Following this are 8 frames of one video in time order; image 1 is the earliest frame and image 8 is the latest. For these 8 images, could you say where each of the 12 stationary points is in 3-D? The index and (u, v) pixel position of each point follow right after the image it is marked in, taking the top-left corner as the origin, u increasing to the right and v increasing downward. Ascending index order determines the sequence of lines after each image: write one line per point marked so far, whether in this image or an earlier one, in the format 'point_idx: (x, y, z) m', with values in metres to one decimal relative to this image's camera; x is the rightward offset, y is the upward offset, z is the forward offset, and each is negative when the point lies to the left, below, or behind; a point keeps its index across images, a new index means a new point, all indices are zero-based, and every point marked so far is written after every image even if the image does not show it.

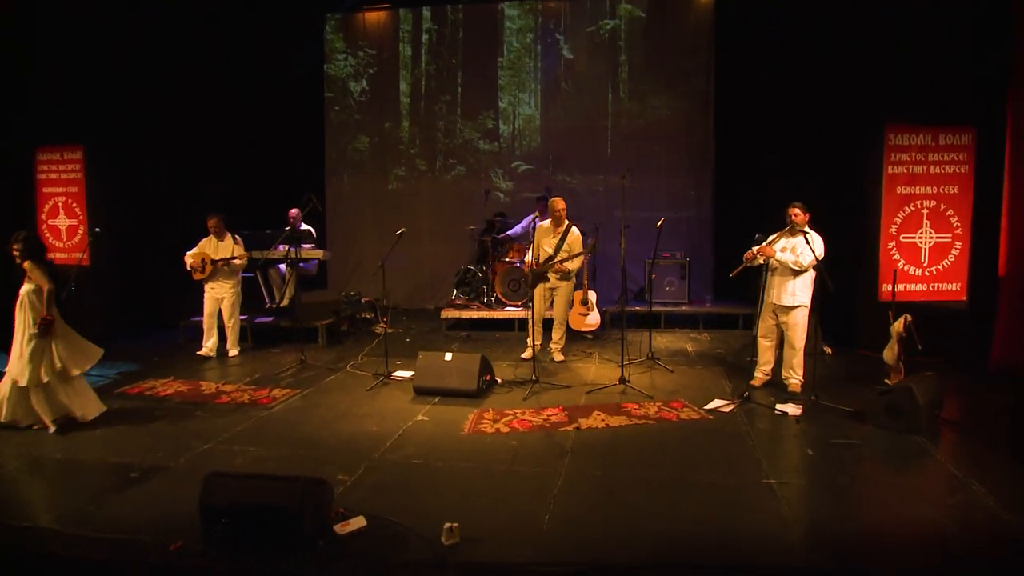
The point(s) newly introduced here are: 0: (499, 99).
0: (-0.1, +2.6, +10.1) m
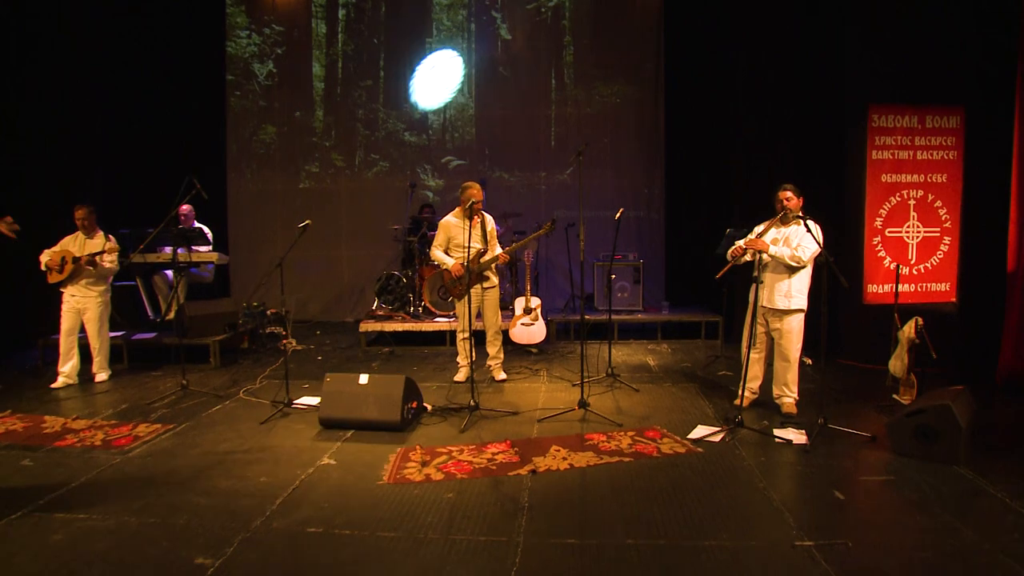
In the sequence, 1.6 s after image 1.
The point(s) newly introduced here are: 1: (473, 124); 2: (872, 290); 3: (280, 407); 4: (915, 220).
0: (-1.0, +2.5, +9.0) m
1: (-0.5, +2.0, +9.0) m
2: (+2.8, 0.0, +5.7) m
3: (-1.6, -0.8, +5.0) m
4: (+3.1, +0.5, +5.7) m
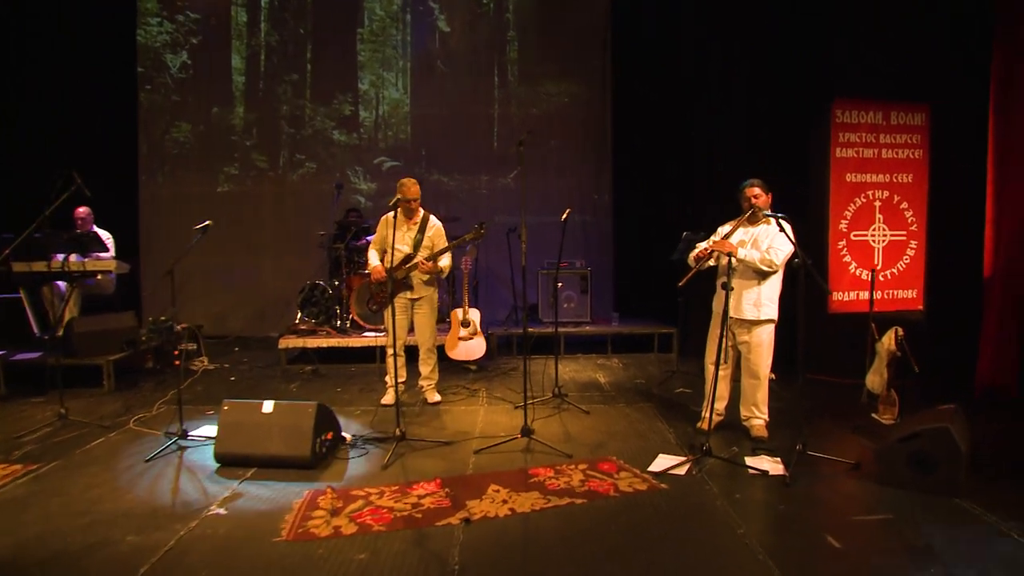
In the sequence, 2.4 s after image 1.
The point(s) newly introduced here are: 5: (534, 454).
0: (-1.7, +2.3, +8.3) m
1: (-1.2, +1.9, +8.3) m
2: (+2.3, -0.1, +5.3) m
3: (-2.0, -0.9, +4.3) m
4: (+2.6, +0.5, +5.3) m
5: (+0.1, -0.8, +3.8) m
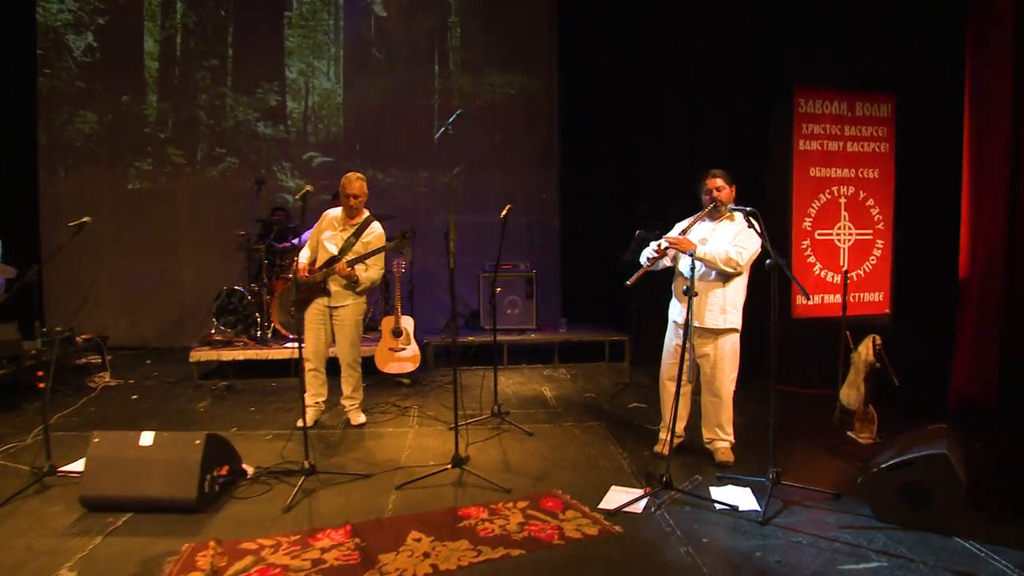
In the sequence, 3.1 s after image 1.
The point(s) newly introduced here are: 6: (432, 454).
0: (-2.3, +2.3, +7.6) m
1: (-1.8, +1.8, +7.7) m
2: (+1.9, -0.1, +4.9) m
3: (-2.3, -0.9, +3.6) m
4: (+2.2, +0.4, +4.9) m
5: (-0.2, -0.9, +3.2) m
6: (-0.4, -0.8, +3.8) m
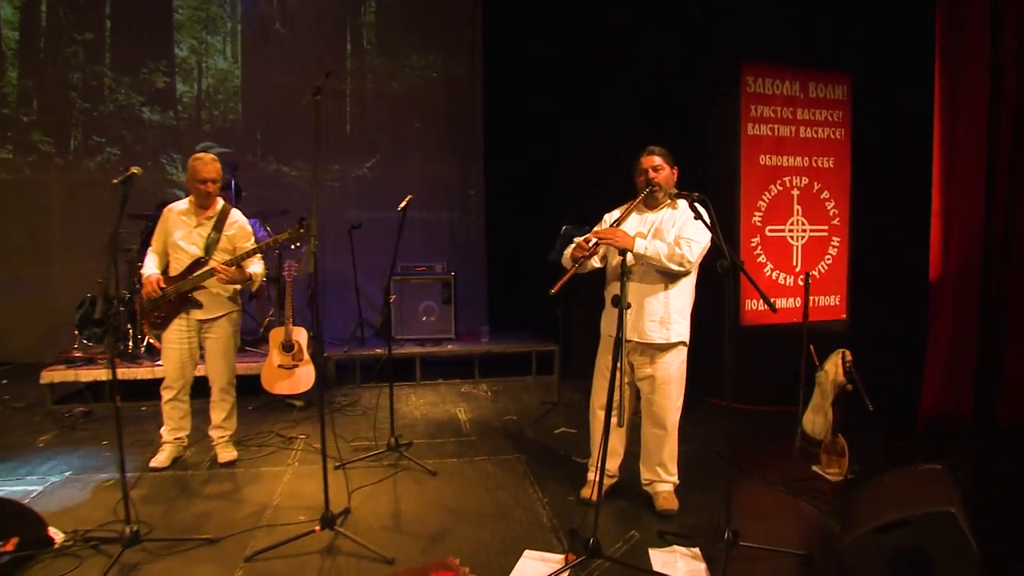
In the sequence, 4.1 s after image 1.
0: (-3.1, +2.2, +6.7) m
1: (-2.5, +1.7, +6.8) m
2: (+1.4, -0.1, +4.3) m
3: (-2.7, -1.0, +2.7) m
4: (+1.7, +0.4, +4.3) m
5: (-0.6, -0.9, +2.5) m
6: (-0.8, -0.9, +3.0) m
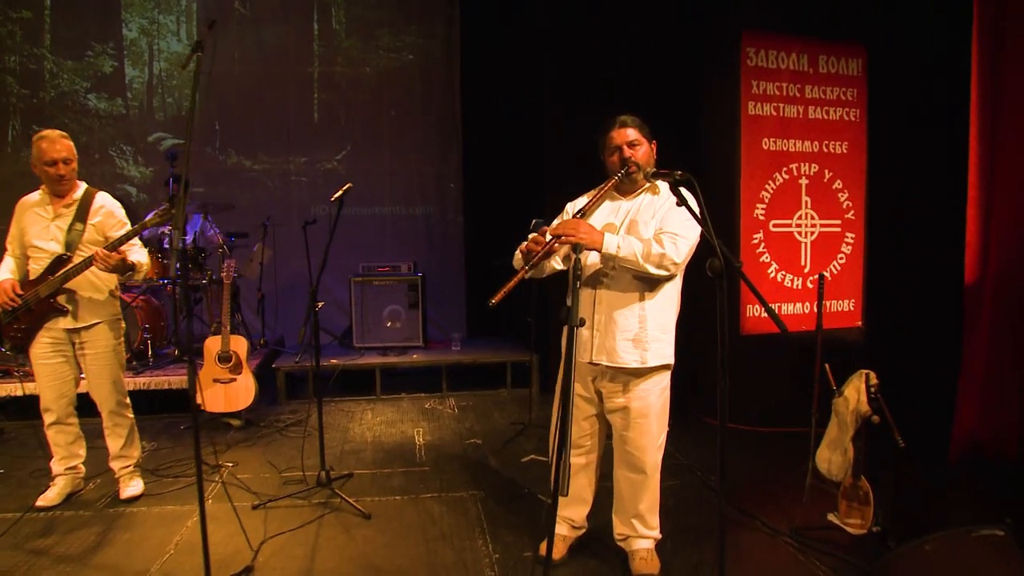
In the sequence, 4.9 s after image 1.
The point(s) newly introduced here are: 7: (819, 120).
0: (-3.2, +2.2, +6.1) m
1: (-2.7, +1.7, +6.3) m
2: (+1.2, -0.1, +3.7) m
3: (-2.9, -1.0, +2.1) m
4: (+1.5, +0.4, +3.7) m
5: (-0.8, -0.9, +1.9) m
6: (-1.0, -0.9, +2.4) m
7: (+1.6, +0.9, +3.8) m
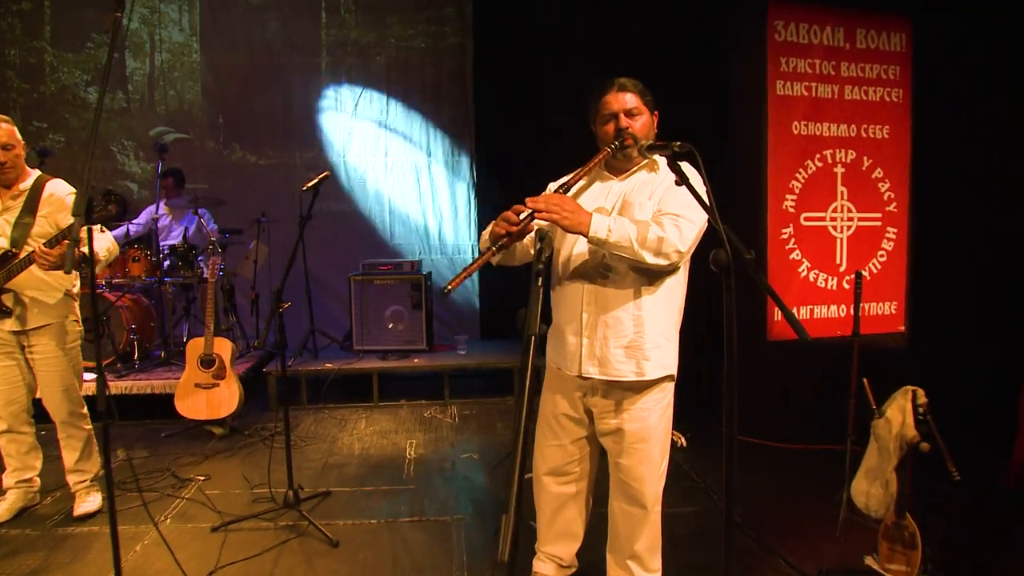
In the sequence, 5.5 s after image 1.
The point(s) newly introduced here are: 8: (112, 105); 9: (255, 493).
0: (-3.1, +2.2, +6.0) m
1: (-2.6, +1.7, +6.0) m
2: (+1.2, -0.1, +3.3) m
3: (-3.0, -1.0, +1.9) m
4: (+1.5, +0.4, +3.3) m
5: (-0.8, -0.9, +1.6) m
6: (-1.1, -0.9, +2.2) m
7: (+1.6, +0.9, +3.4) m
8: (-3.2, +1.5, +6.0) m
9: (-1.0, -0.8, +3.0) m
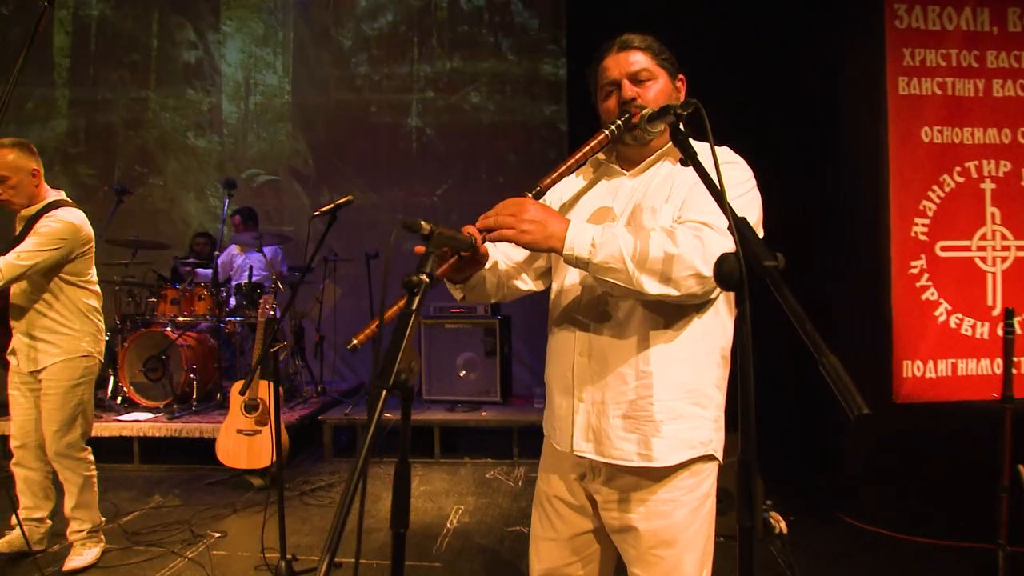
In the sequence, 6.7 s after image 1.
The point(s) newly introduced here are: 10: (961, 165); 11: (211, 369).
0: (-2.4, +1.9, +6.1) m
1: (-1.8, +1.4, +6.1) m
2: (+1.4, -0.3, +2.6) m
3: (-3.0, -1.0, +1.9) m
4: (+1.7, +0.2, +2.6) m
5: (-0.9, -0.9, +1.2) m
6: (-1.1, -1.0, +1.8) m
7: (+1.8, +0.7, +2.6) m
8: (-2.5, +1.2, +6.1) m
9: (-0.9, -0.9, +2.6) m
10: (+1.6, +0.4, +2.6) m
11: (-1.8, -0.5, +4.3) m
